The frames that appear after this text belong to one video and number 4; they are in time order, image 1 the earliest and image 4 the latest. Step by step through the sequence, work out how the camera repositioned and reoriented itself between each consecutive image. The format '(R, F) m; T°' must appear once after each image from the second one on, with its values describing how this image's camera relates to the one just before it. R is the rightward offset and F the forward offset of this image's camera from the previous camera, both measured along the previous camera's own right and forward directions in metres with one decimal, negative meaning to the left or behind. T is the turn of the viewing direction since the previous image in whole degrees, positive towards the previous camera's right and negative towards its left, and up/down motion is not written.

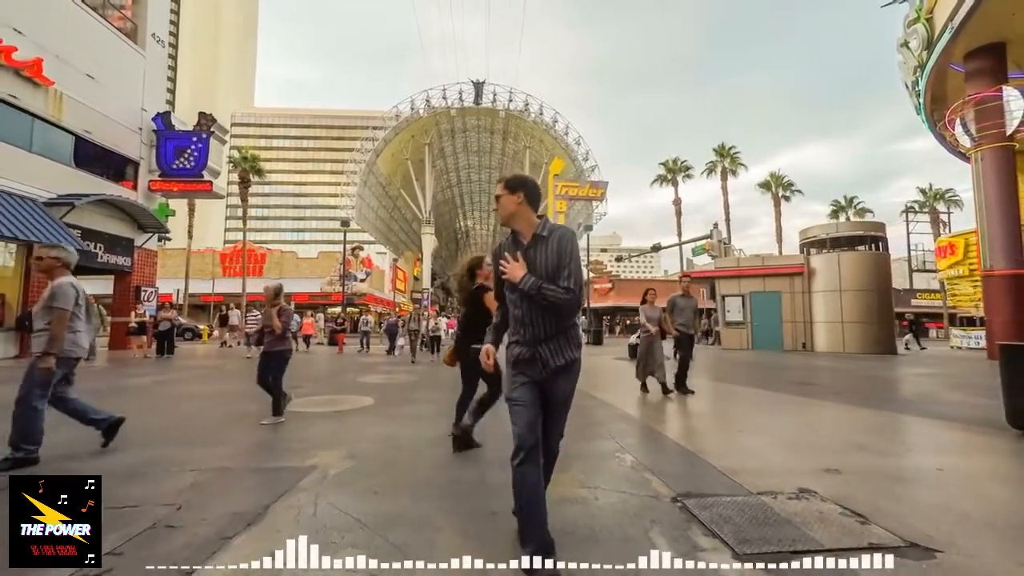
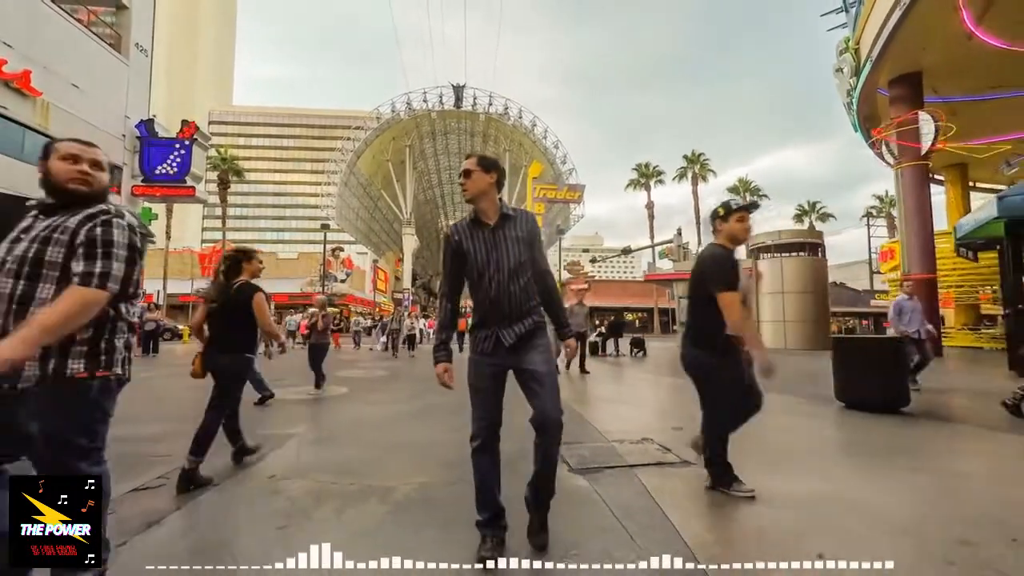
(+0.4, -1.1) m; +2°
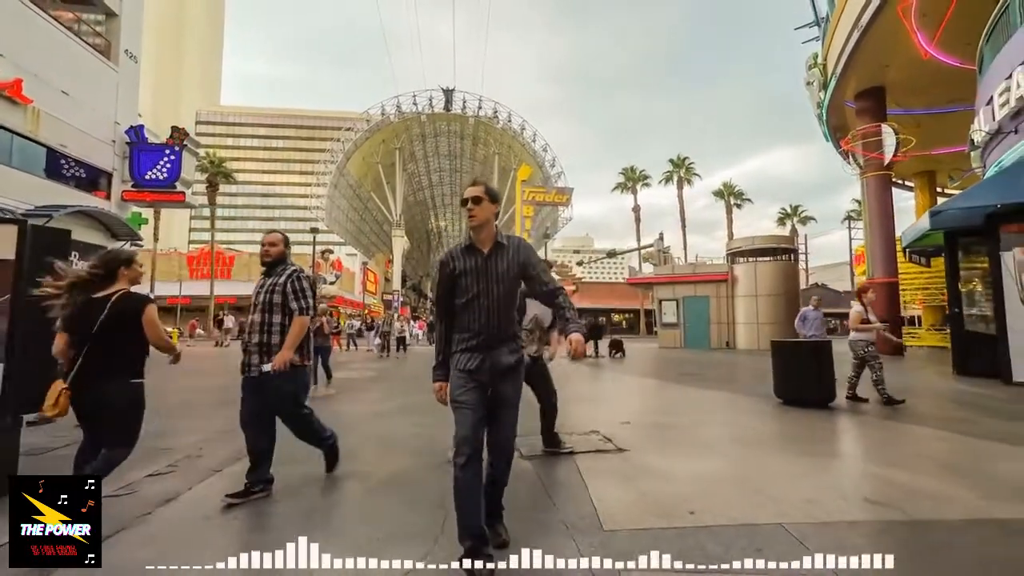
(+0.2, -0.6) m; +1°
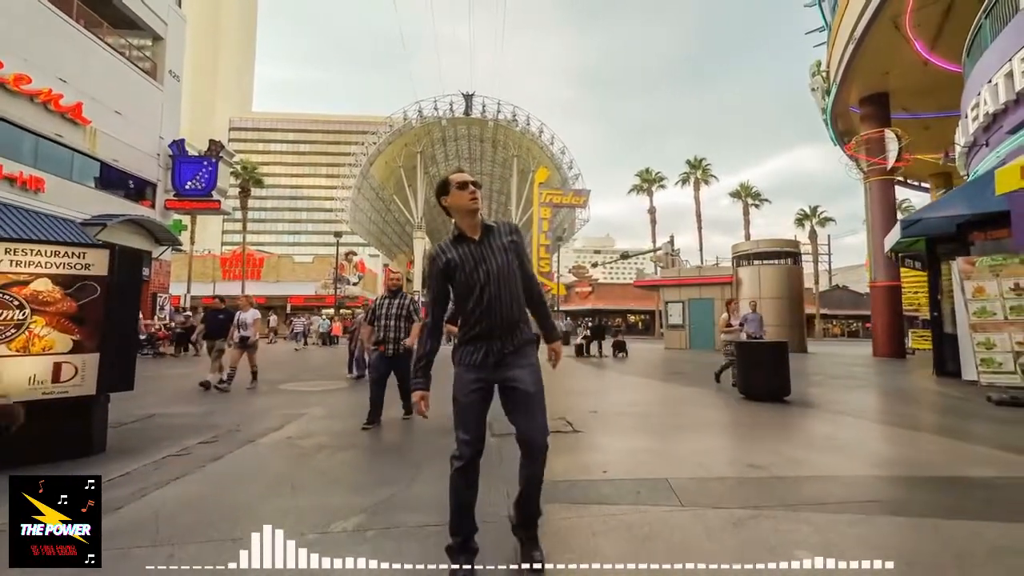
(+0.4, -0.8) m; -2°
